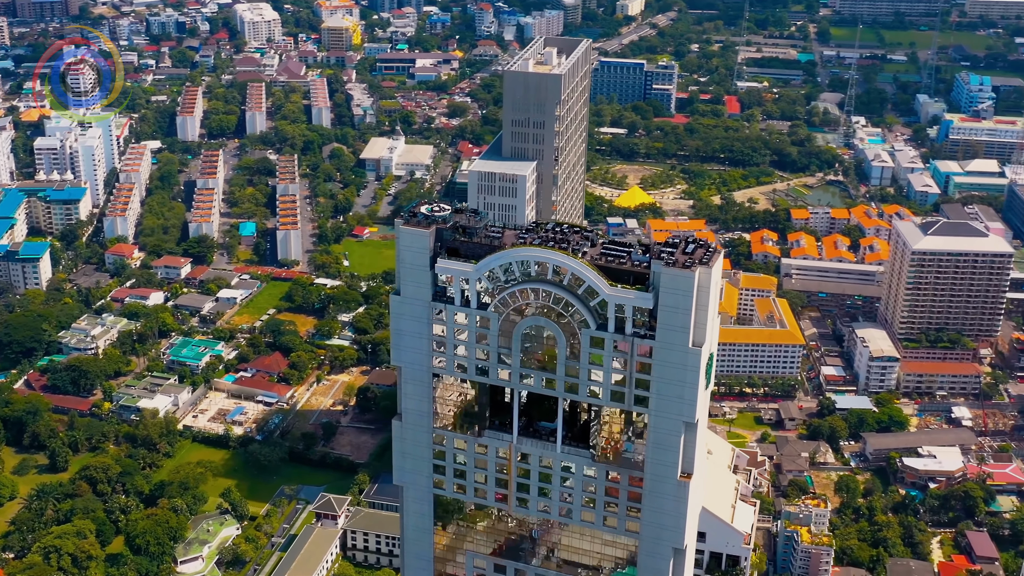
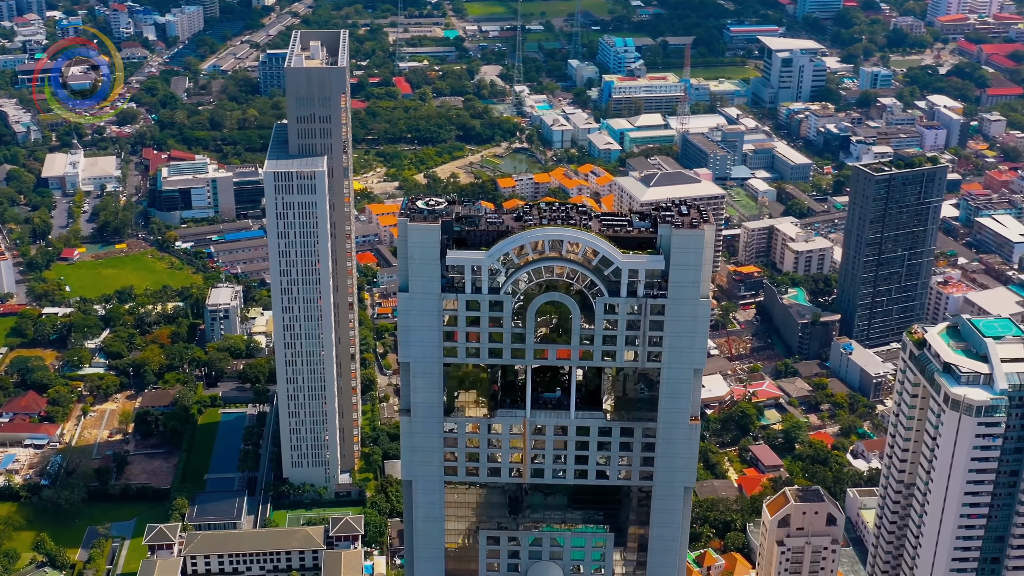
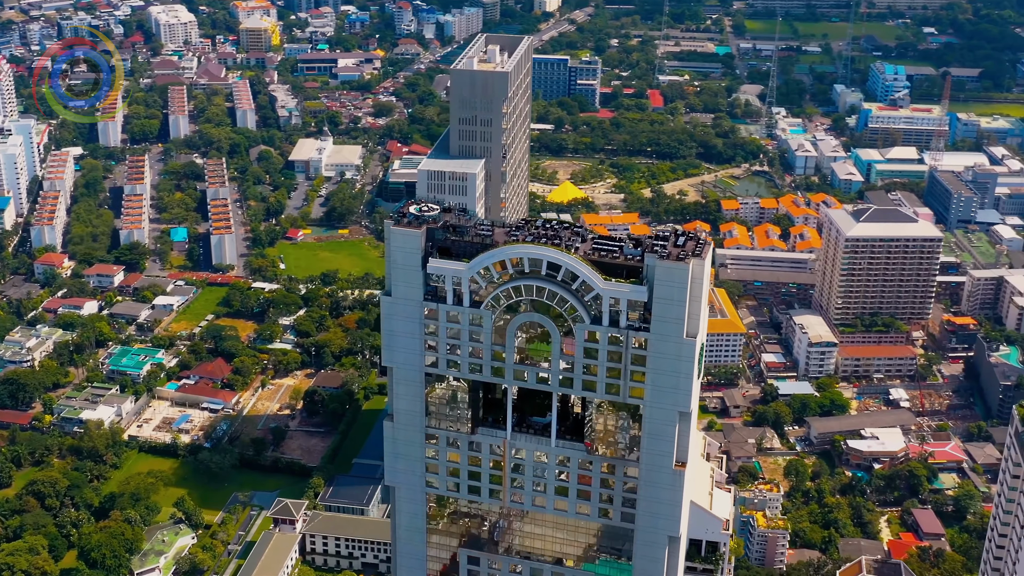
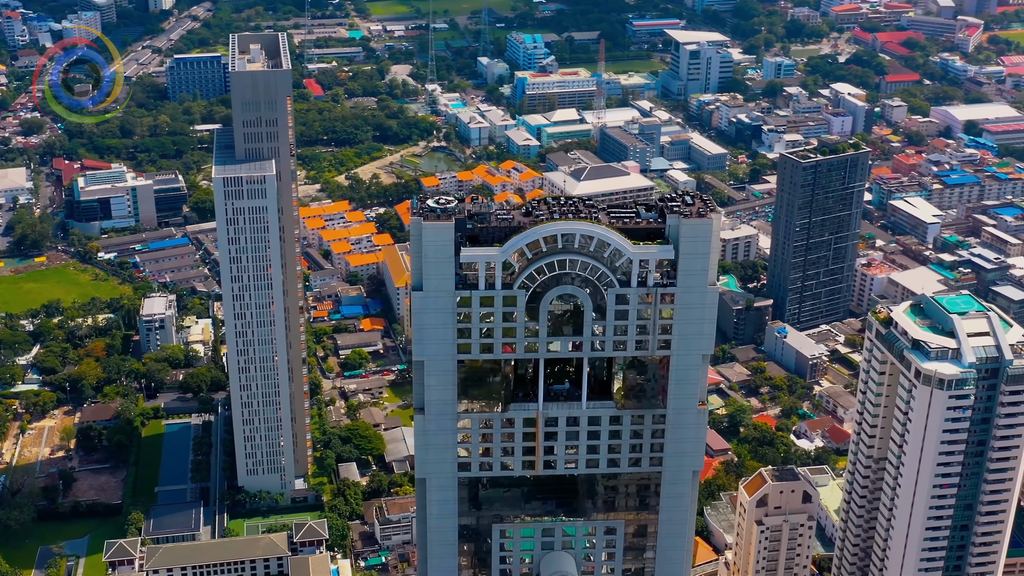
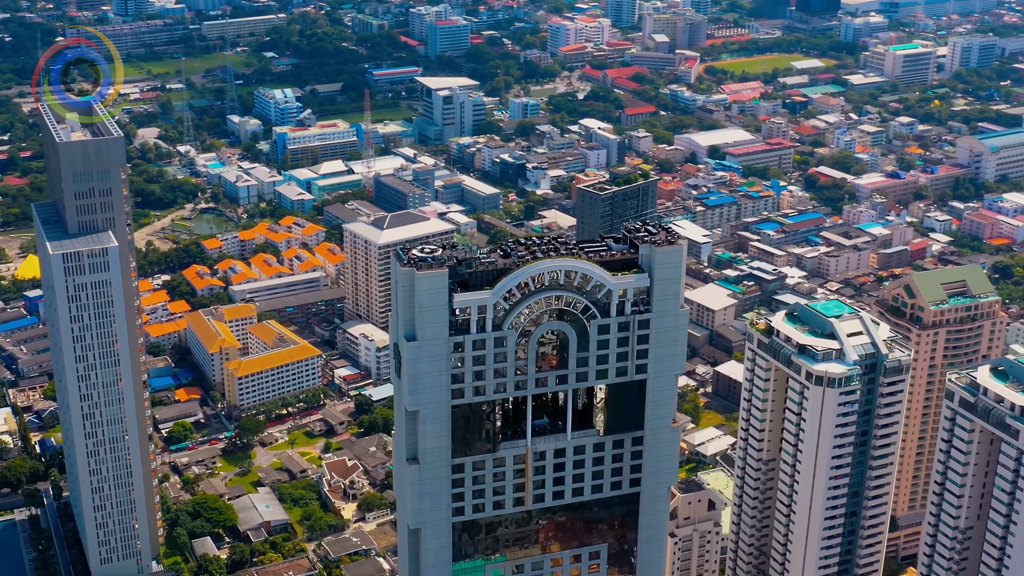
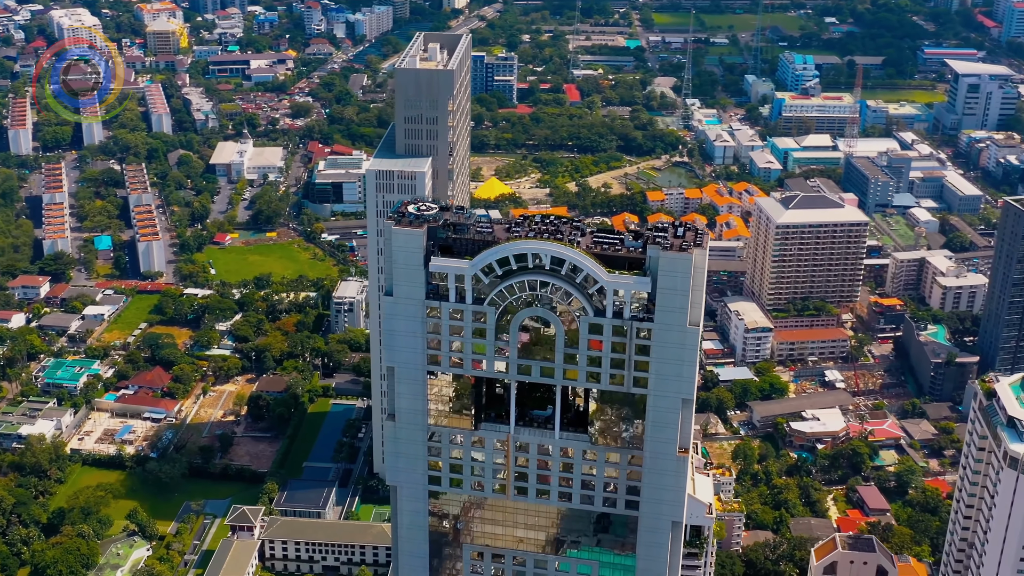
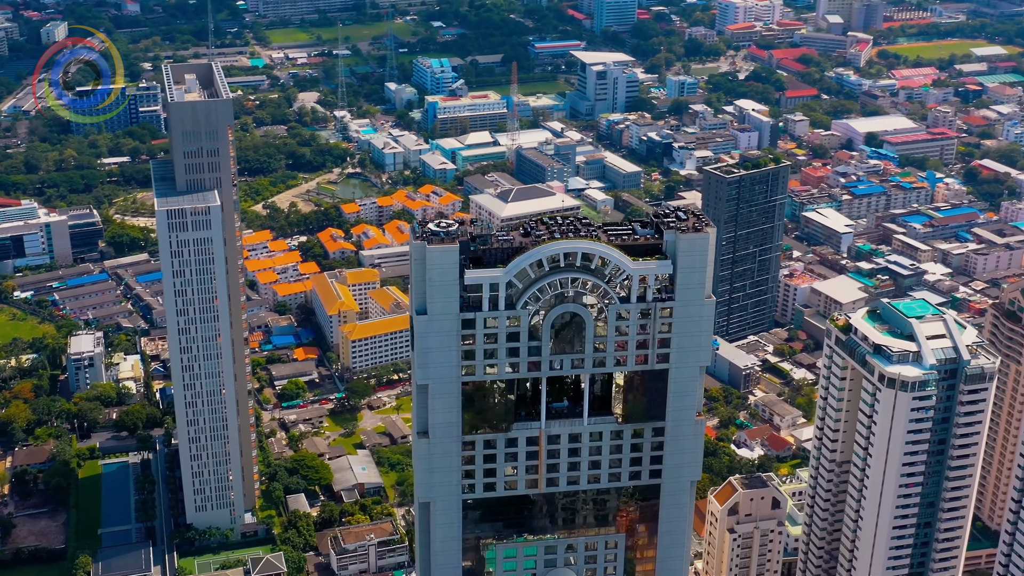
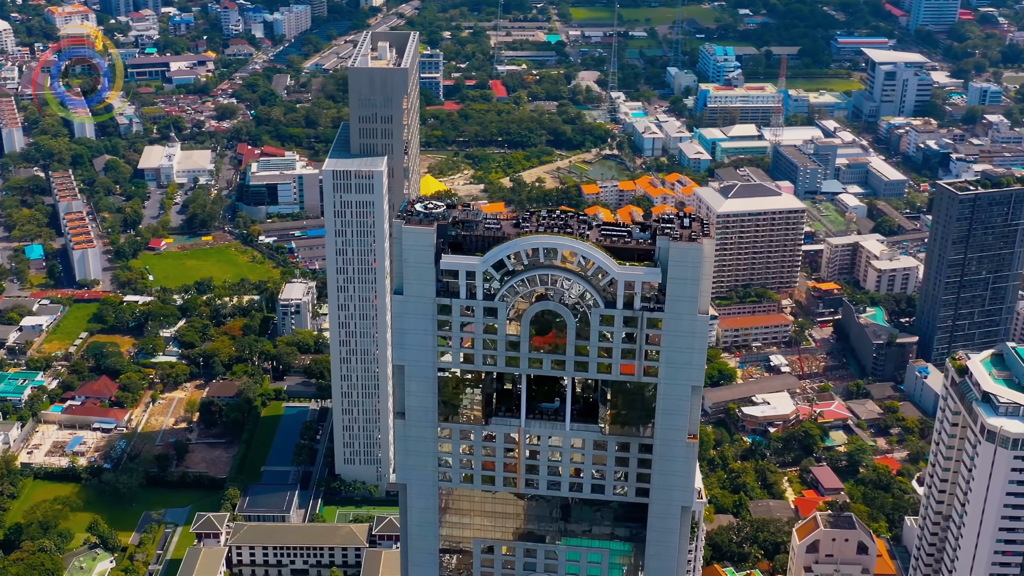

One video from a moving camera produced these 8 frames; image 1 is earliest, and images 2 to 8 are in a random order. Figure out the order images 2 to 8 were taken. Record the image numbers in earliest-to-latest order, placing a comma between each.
3, 6, 8, 2, 4, 7, 5
